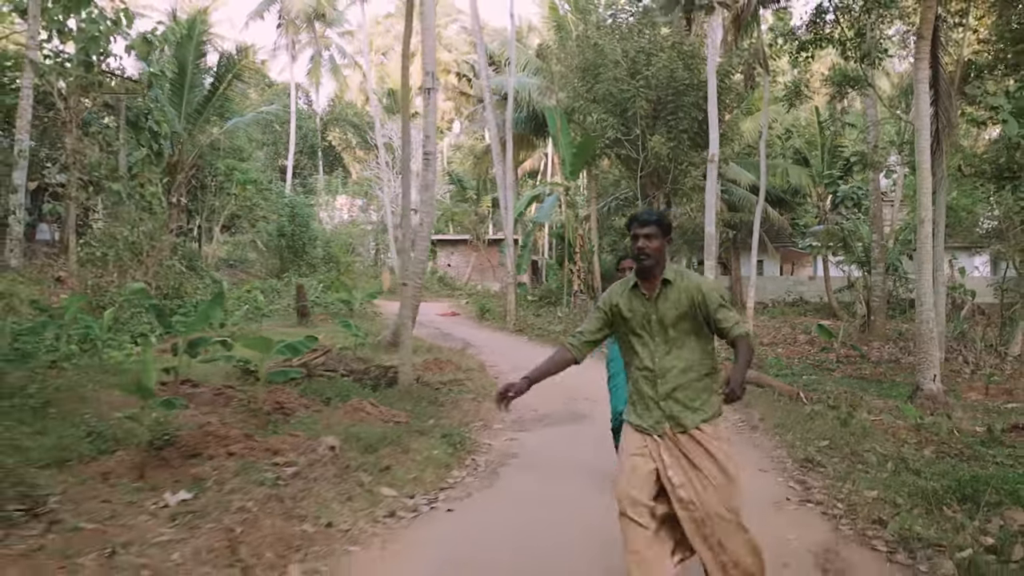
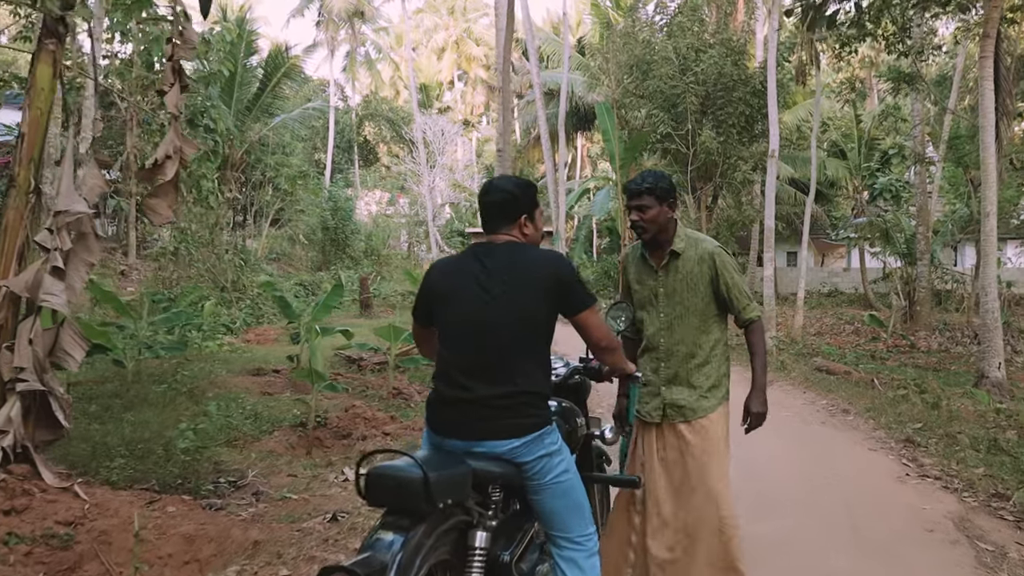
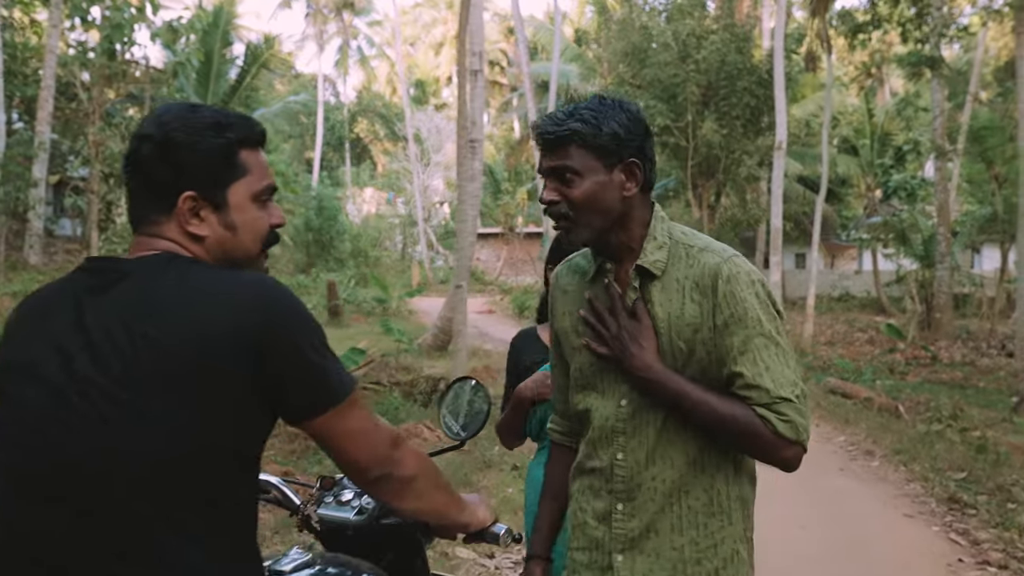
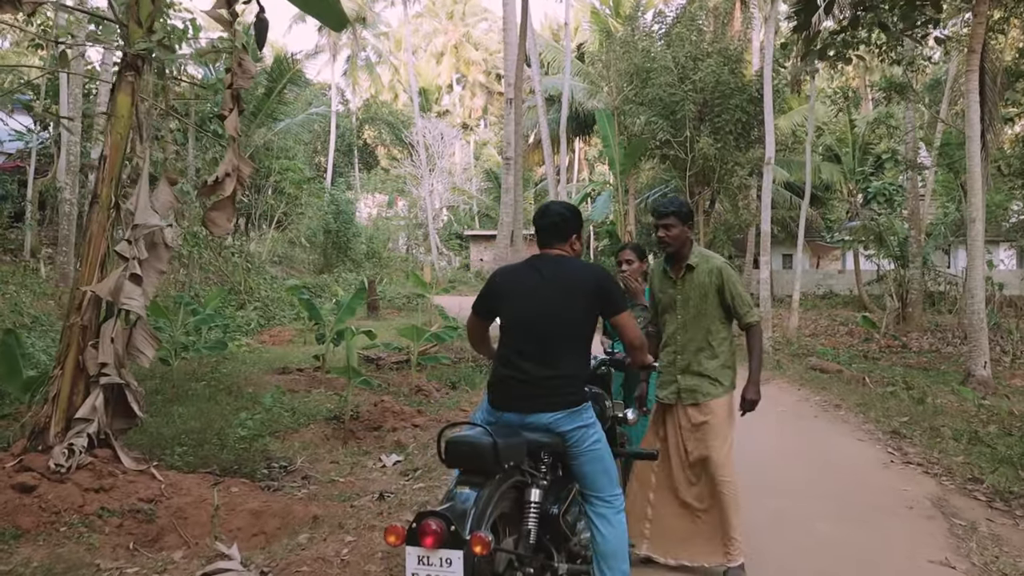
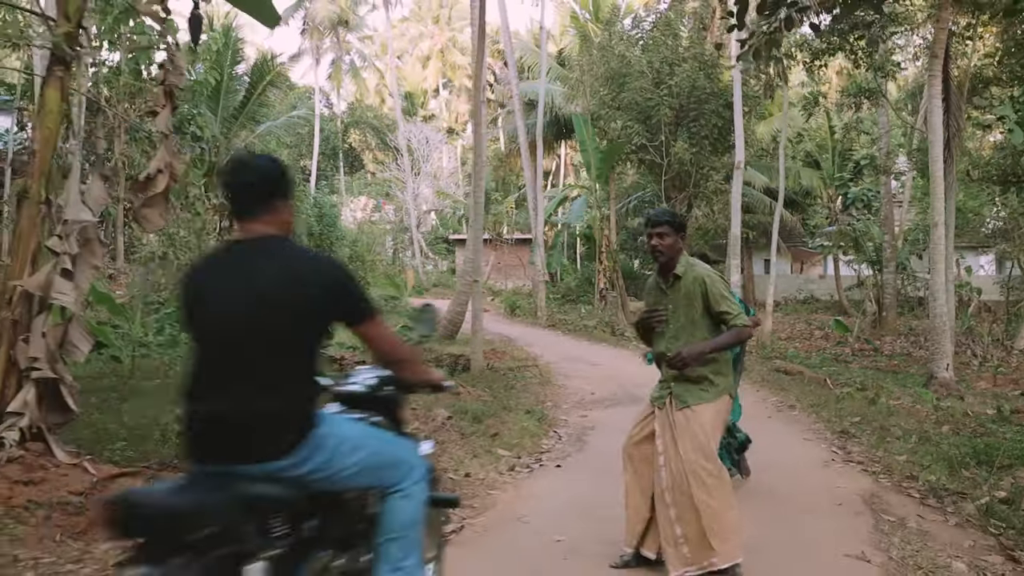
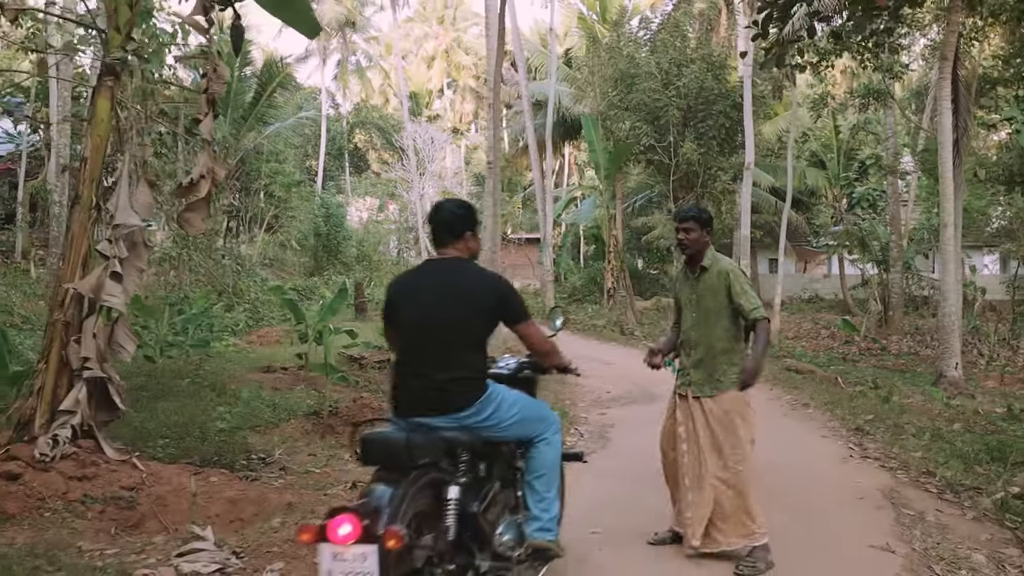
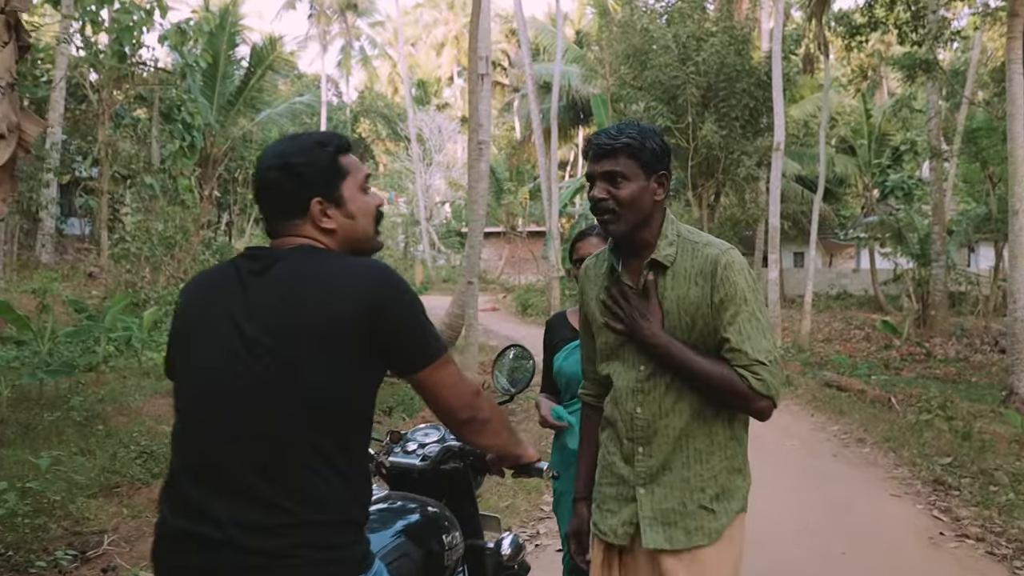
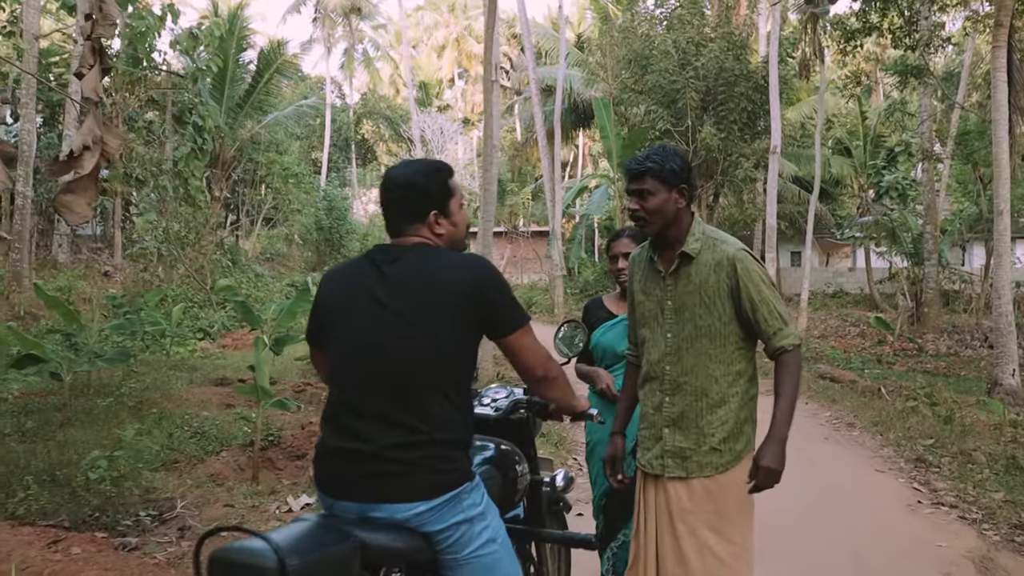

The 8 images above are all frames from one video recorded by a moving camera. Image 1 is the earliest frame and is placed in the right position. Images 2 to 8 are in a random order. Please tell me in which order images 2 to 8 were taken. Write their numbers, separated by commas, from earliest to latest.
5, 6, 4, 2, 8, 7, 3
